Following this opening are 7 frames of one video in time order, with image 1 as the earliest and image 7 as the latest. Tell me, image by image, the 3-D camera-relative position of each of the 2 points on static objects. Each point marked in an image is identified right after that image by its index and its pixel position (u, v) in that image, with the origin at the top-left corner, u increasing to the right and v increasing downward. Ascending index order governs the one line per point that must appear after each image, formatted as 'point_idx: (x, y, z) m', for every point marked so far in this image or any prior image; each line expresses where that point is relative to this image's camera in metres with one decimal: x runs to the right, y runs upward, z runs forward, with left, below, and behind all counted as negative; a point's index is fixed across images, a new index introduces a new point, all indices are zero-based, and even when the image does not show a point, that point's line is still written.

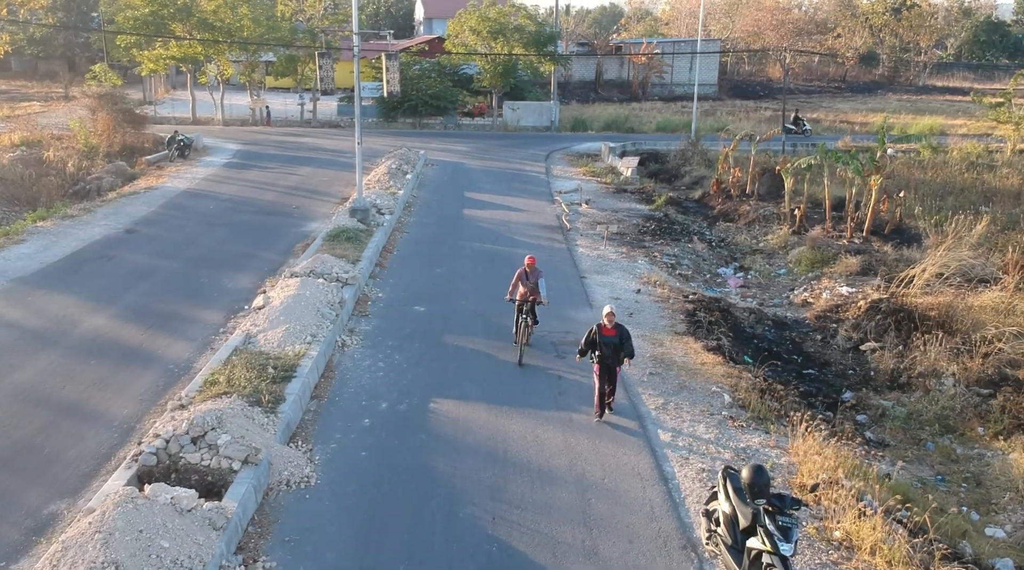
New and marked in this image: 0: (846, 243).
0: (+7.0, +0.9, +17.3) m
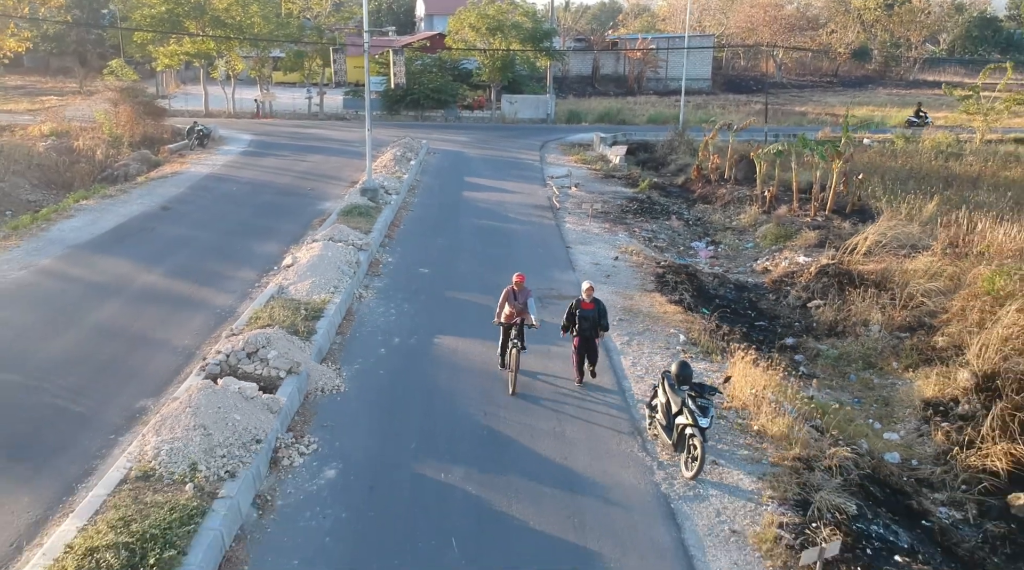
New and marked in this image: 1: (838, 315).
0: (+6.9, +1.5, +19.2) m
1: (+5.2, -0.5, +13.2) m
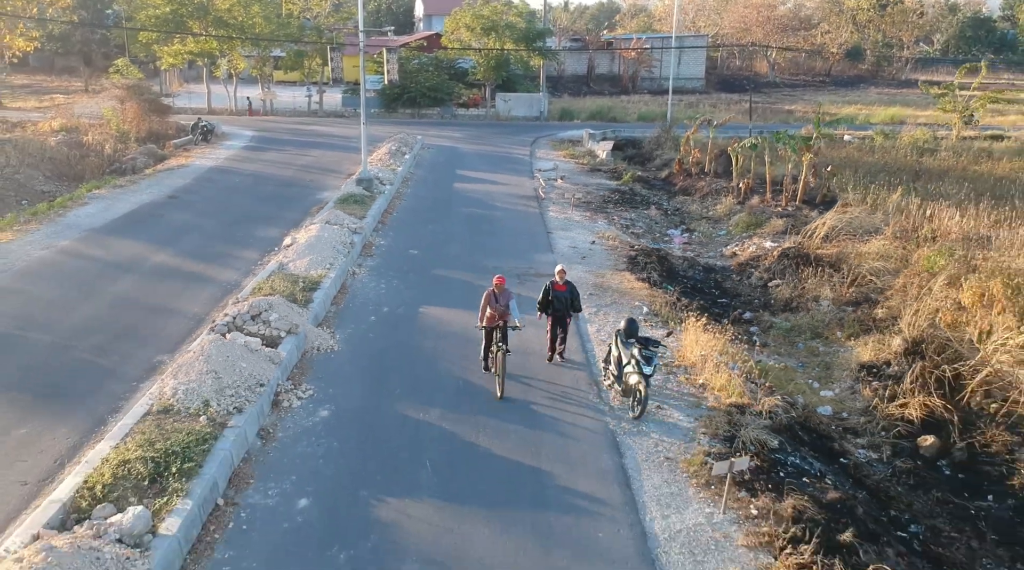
0: (+6.6, +1.9, +20.4) m
1: (+4.9, -0.1, +14.3) m
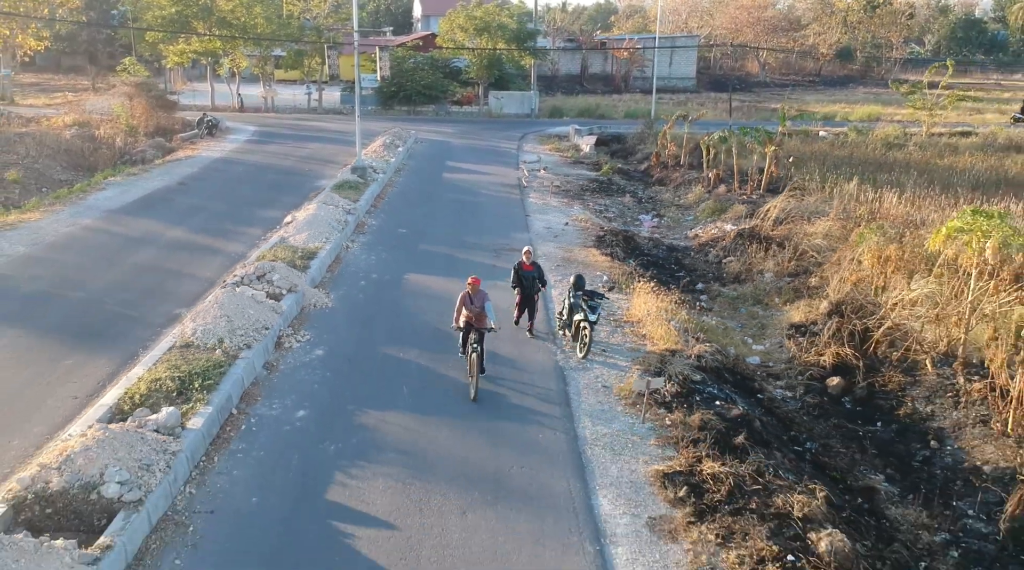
0: (+6.1, +2.4, +22.0) m
1: (+4.4, +0.4, +16.0) m
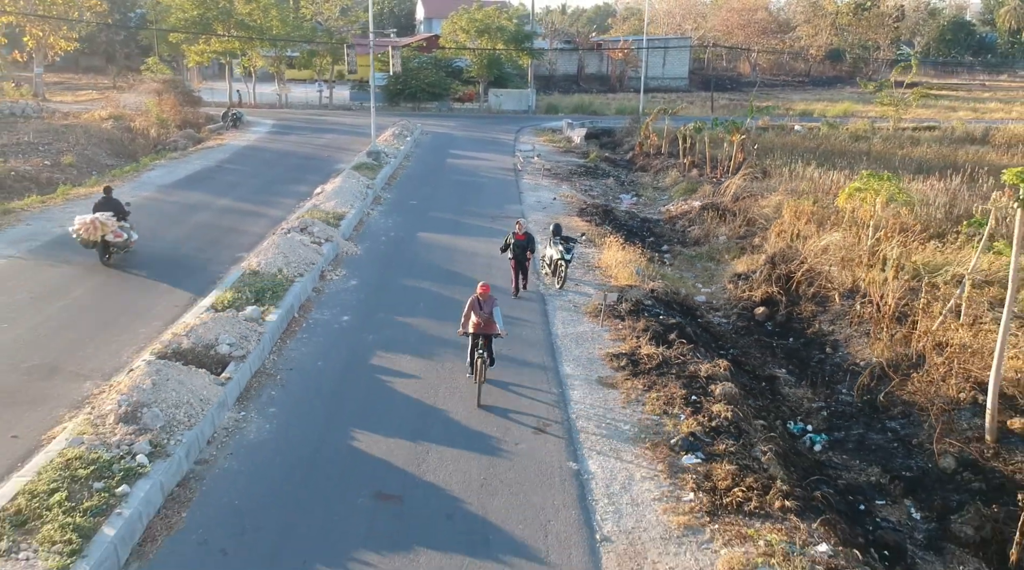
0: (+6.0, +3.2, +24.9) m
1: (+4.3, +1.2, +18.9) m
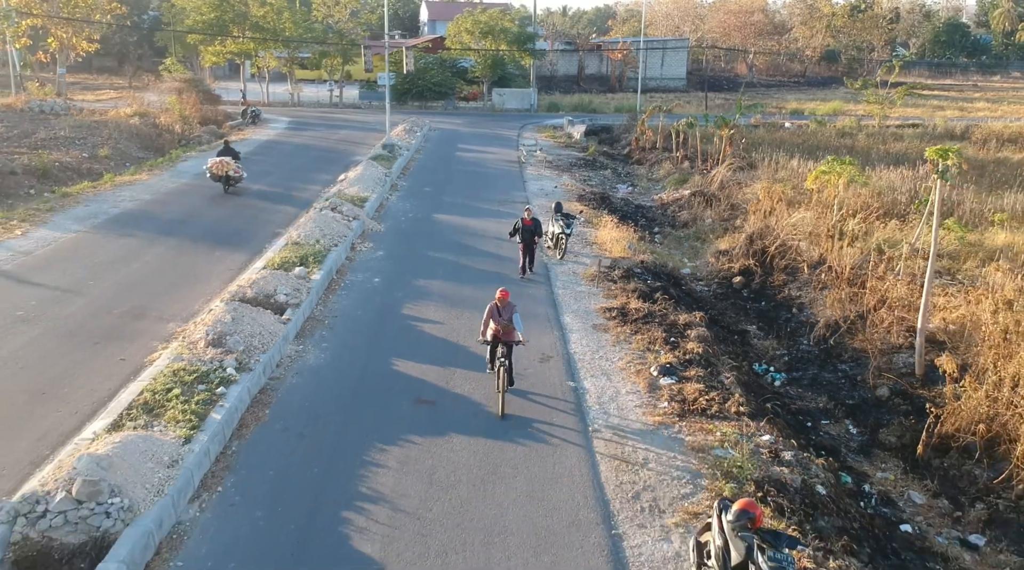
0: (+6.2, +3.7, +26.8) m
1: (+4.4, +1.7, +20.7) m
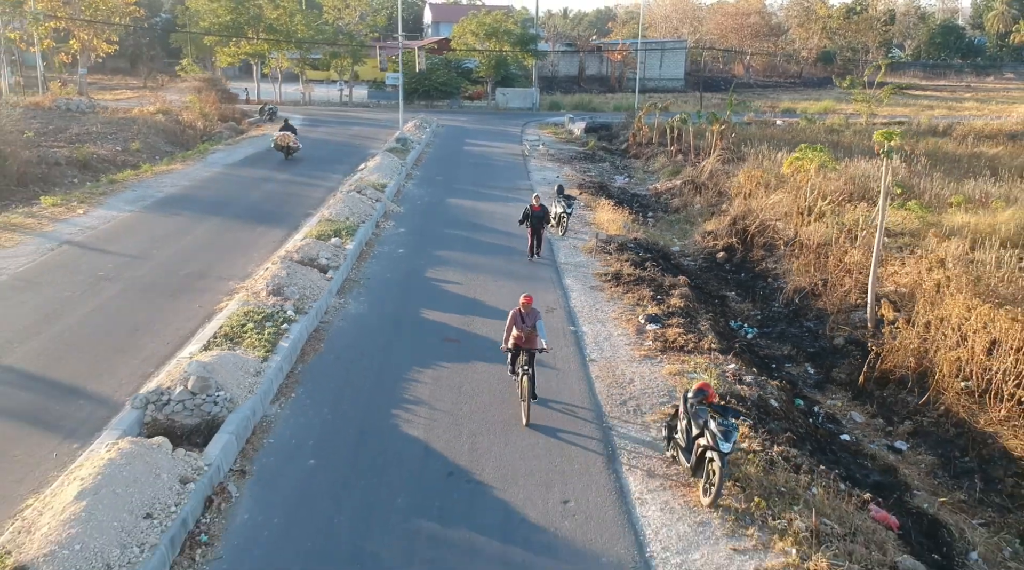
0: (+6.3, +4.2, +28.6) m
1: (+4.6, +2.3, +22.6) m
